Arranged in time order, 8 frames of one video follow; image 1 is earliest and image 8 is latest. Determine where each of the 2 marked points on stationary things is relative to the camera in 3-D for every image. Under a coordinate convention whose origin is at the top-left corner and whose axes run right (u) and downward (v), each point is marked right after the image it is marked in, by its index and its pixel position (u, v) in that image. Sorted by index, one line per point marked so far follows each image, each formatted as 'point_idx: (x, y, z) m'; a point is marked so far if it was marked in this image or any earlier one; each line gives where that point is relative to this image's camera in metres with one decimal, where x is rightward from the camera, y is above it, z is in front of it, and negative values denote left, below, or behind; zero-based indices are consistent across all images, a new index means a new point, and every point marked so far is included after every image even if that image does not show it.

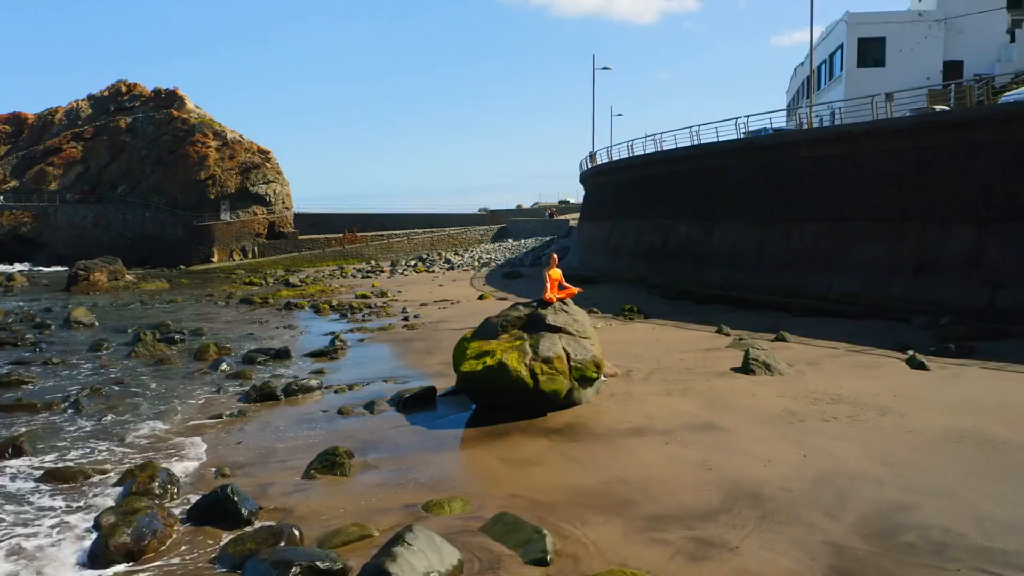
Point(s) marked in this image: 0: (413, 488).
0: (-0.9, -1.8, +7.5) m
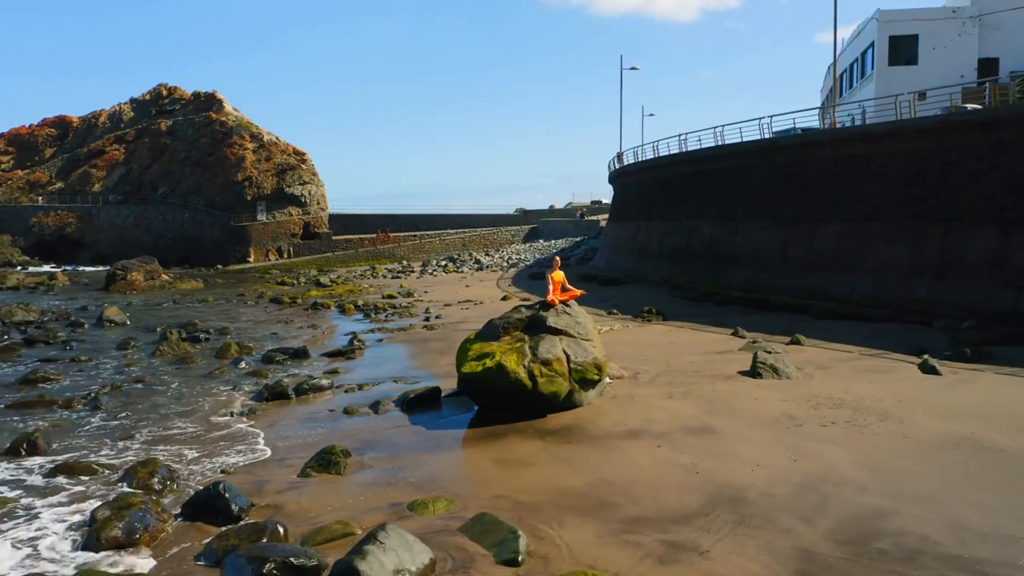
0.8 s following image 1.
0: (-1.0, -1.8, +7.7) m
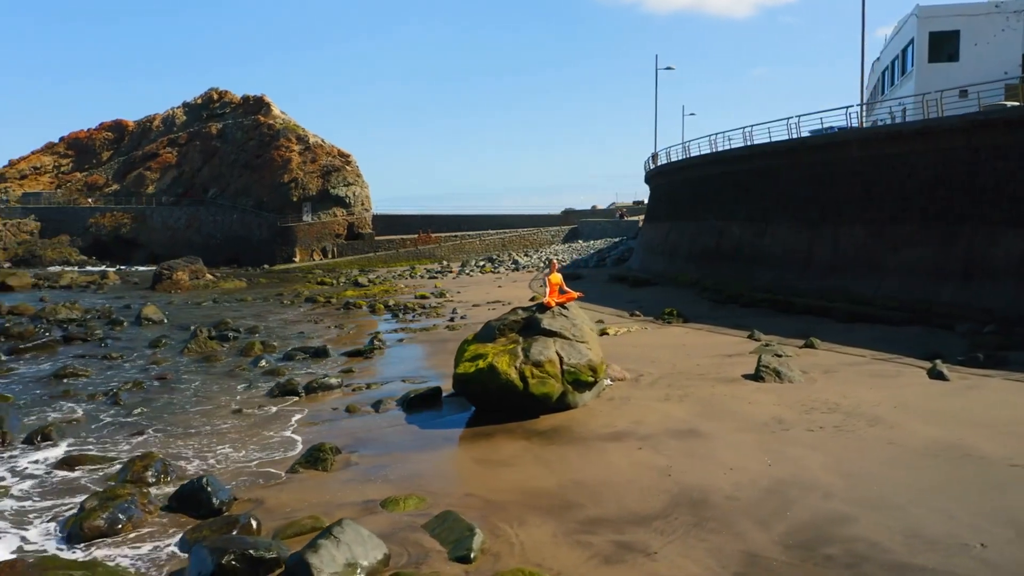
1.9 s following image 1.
0: (-1.3, -1.9, +7.9) m
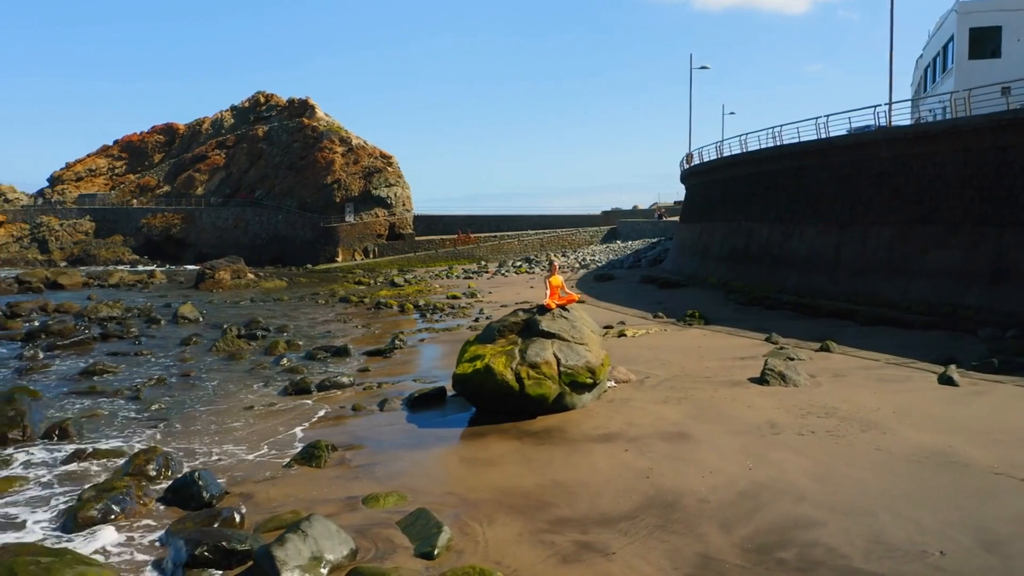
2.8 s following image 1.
0: (-1.4, -1.9, +8.1) m
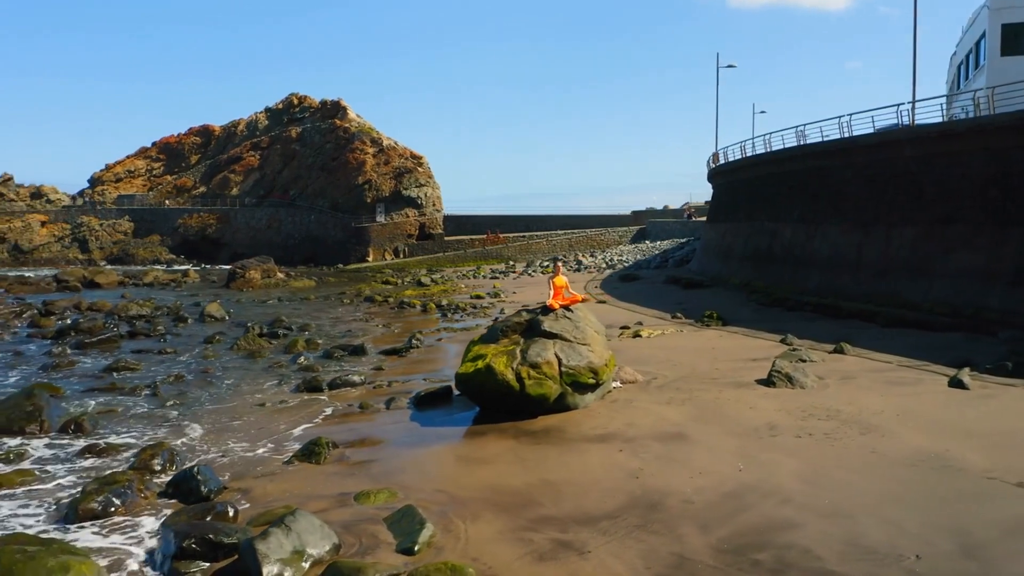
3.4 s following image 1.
0: (-1.5, -1.9, +8.3) m
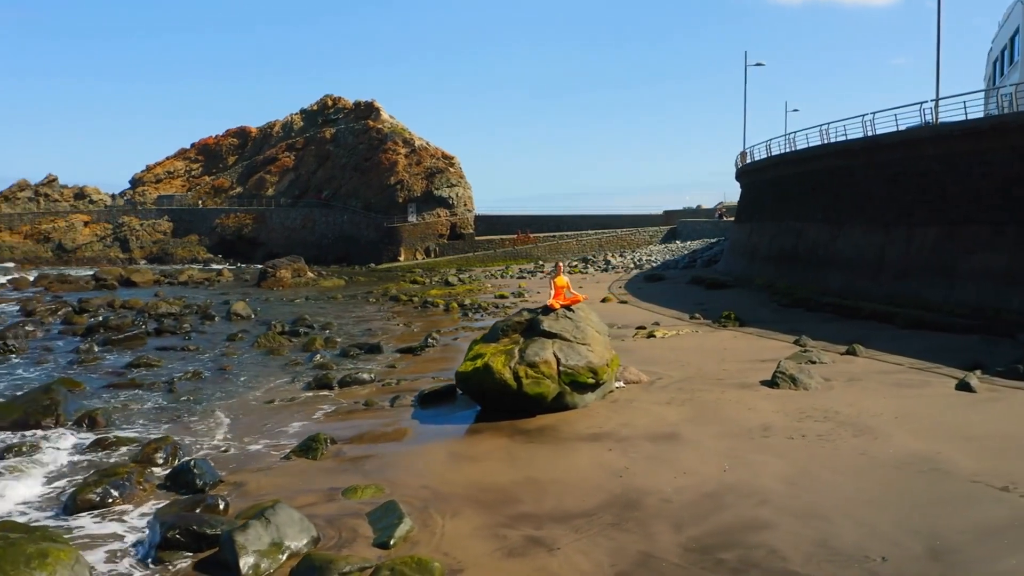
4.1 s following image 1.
0: (-1.6, -1.9, +8.4) m
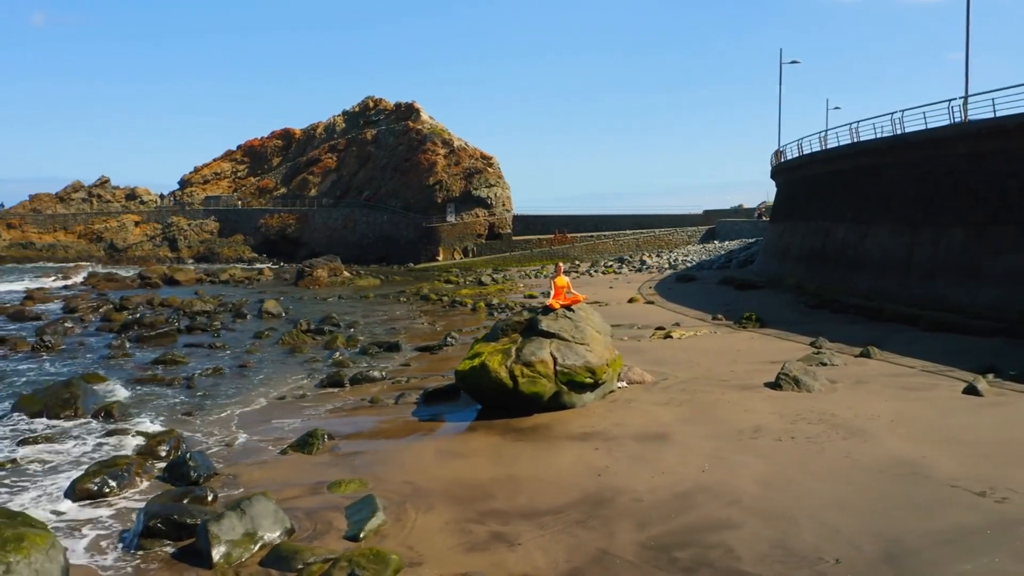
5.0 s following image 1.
0: (-1.8, -1.9, +8.6) m
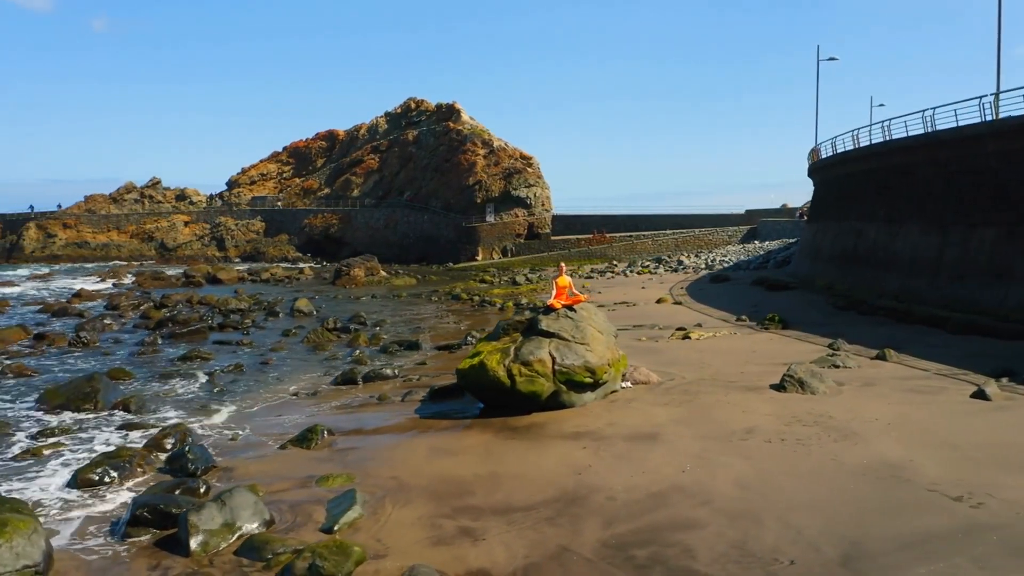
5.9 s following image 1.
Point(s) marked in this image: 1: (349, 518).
0: (-1.9, -1.9, +8.9) m
1: (-1.3, -1.9, +6.9) m
